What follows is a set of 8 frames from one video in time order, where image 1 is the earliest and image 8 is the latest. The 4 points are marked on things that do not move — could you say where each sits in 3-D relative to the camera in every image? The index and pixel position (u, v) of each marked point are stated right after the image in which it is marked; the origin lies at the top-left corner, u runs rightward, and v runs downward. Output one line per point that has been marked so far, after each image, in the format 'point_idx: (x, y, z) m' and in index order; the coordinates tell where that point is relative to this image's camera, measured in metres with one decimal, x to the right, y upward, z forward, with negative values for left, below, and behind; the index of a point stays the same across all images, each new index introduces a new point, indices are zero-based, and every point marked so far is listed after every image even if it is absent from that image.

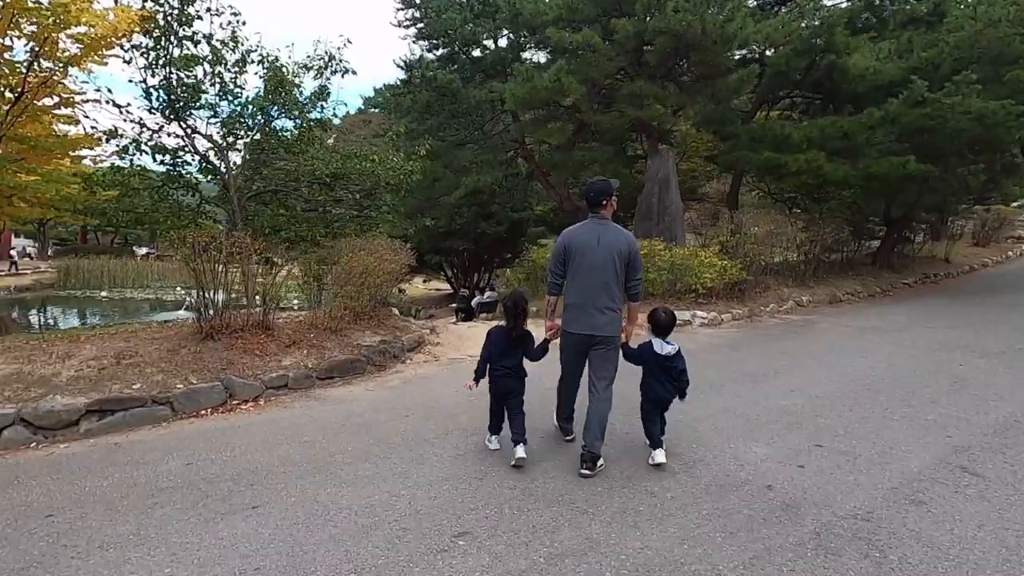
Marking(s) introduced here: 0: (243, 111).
0: (-4.9, +3.2, +9.8) m
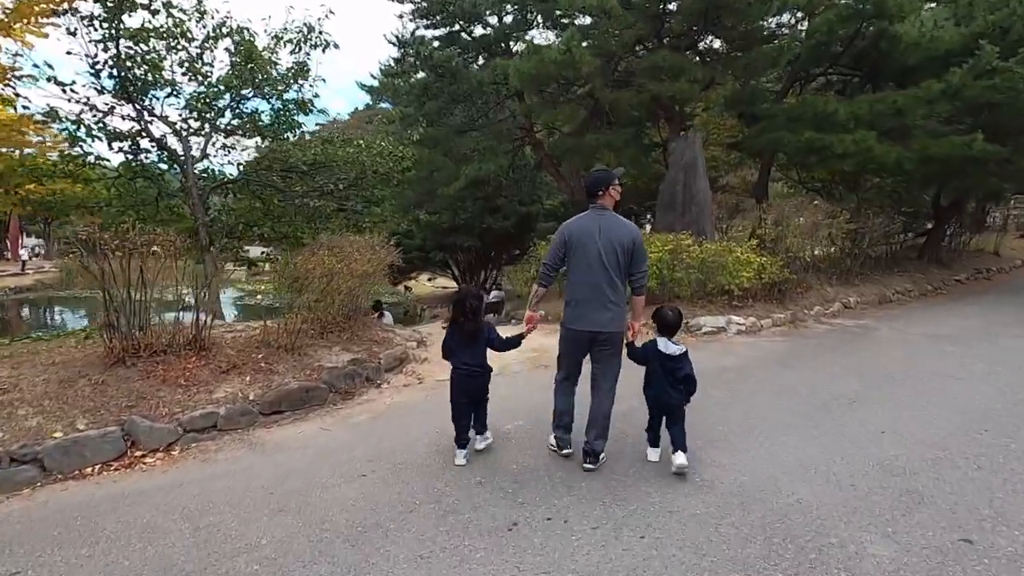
0: (-4.8, +3.1, +8.6) m
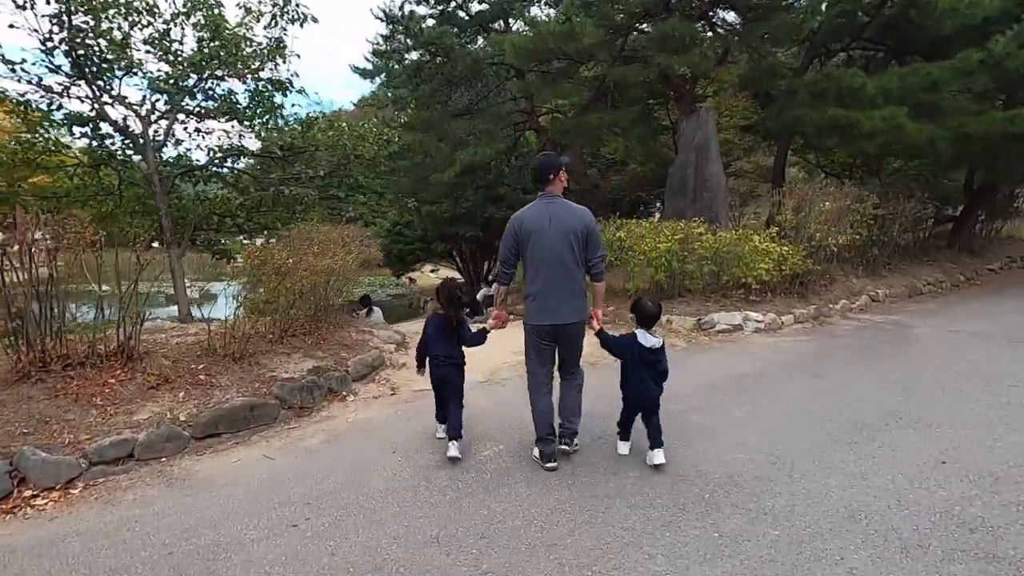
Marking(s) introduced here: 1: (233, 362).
0: (-4.9, +3.2, +7.9) m
1: (-2.2, -0.6, +4.3) m
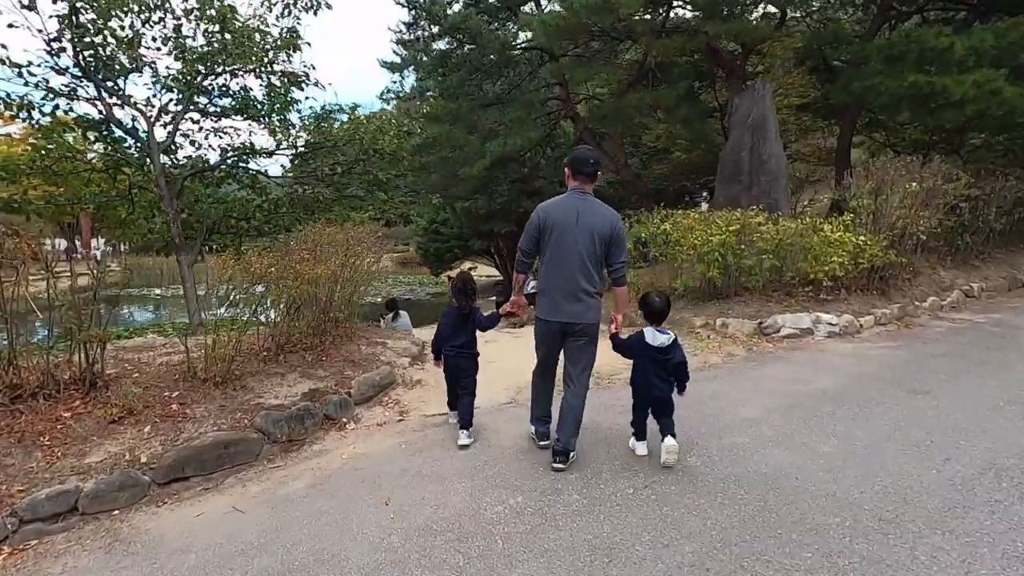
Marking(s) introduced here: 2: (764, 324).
0: (-4.5, +3.1, +7.5) m
1: (-2.1, -0.7, +3.7) m
2: (+2.8, -0.4, +6.0) m
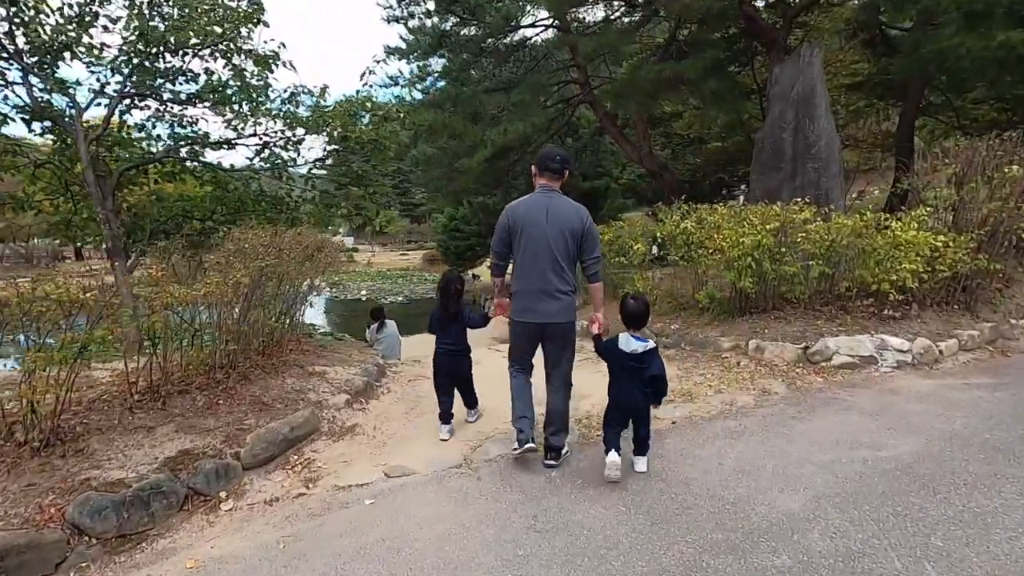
0: (-4.6, +3.0, +6.7) m
1: (-2.4, -0.8, +2.7) m
2: (+2.6, -0.5, +4.7) m
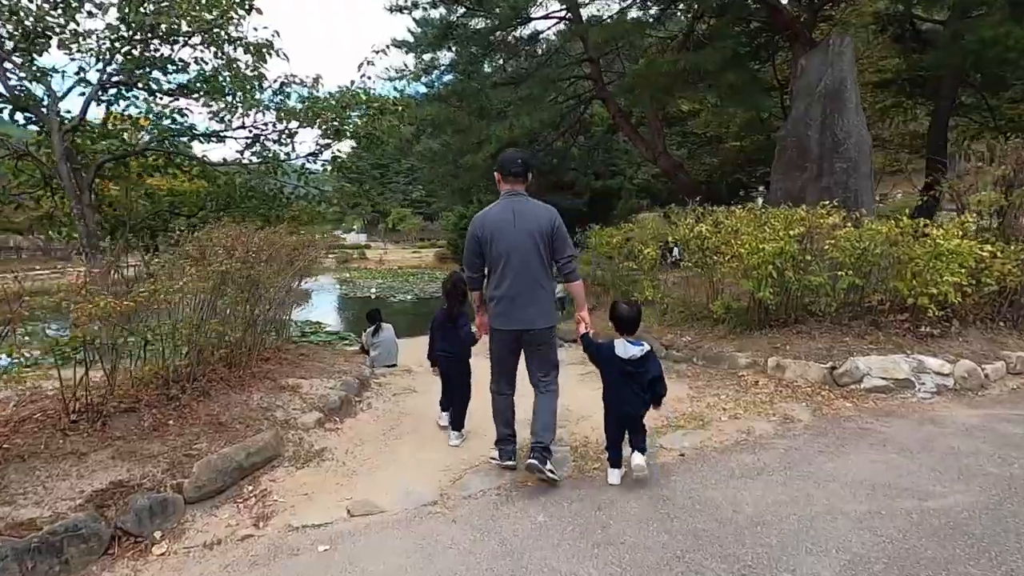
0: (-4.6, +3.0, +6.3) m
1: (-2.5, -0.9, +2.4) m
2: (+2.6, -0.6, +4.2) m
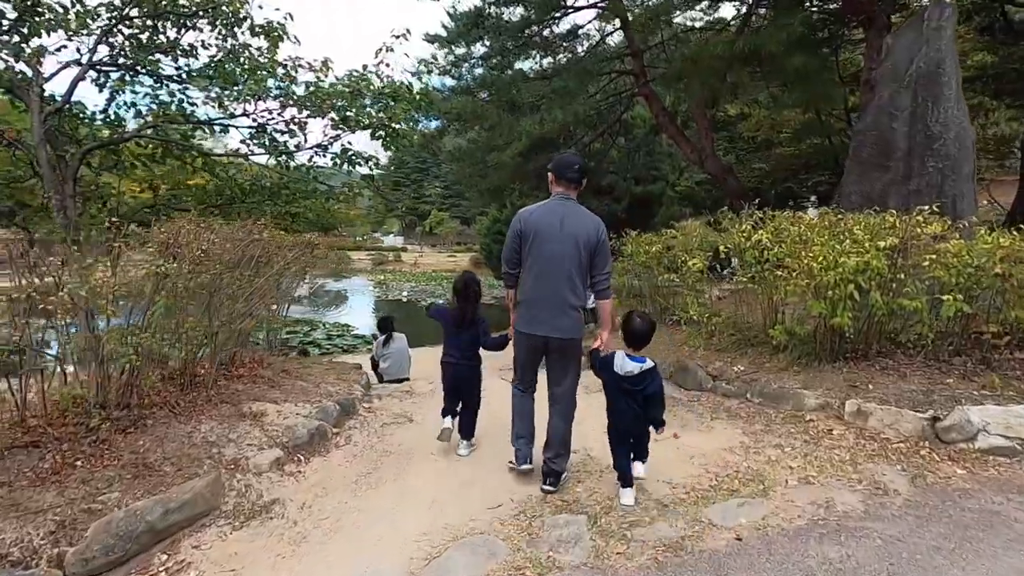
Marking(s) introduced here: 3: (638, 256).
0: (-4.2, +3.0, +5.9) m
1: (-2.6, -0.9, +1.8) m
2: (+2.6, -0.8, +3.3) m
3: (+1.5, +0.4, +6.2) m
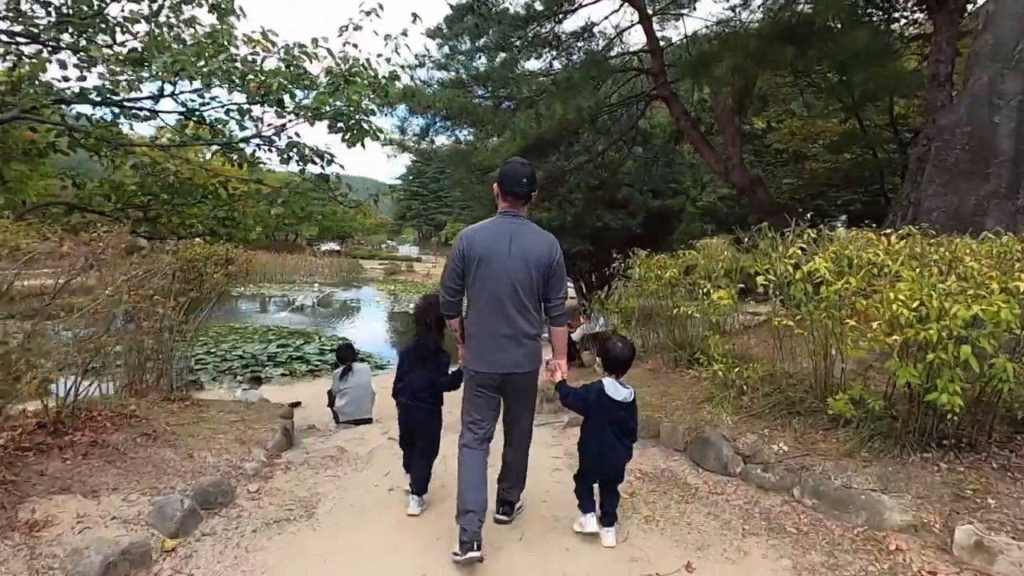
0: (-4.3, +2.8, +4.9) m
1: (-2.9, -1.0, +0.7) m
2: (+2.3, -1.1, +2.0) m
3: (+1.3, +0.1, +5.0) m
